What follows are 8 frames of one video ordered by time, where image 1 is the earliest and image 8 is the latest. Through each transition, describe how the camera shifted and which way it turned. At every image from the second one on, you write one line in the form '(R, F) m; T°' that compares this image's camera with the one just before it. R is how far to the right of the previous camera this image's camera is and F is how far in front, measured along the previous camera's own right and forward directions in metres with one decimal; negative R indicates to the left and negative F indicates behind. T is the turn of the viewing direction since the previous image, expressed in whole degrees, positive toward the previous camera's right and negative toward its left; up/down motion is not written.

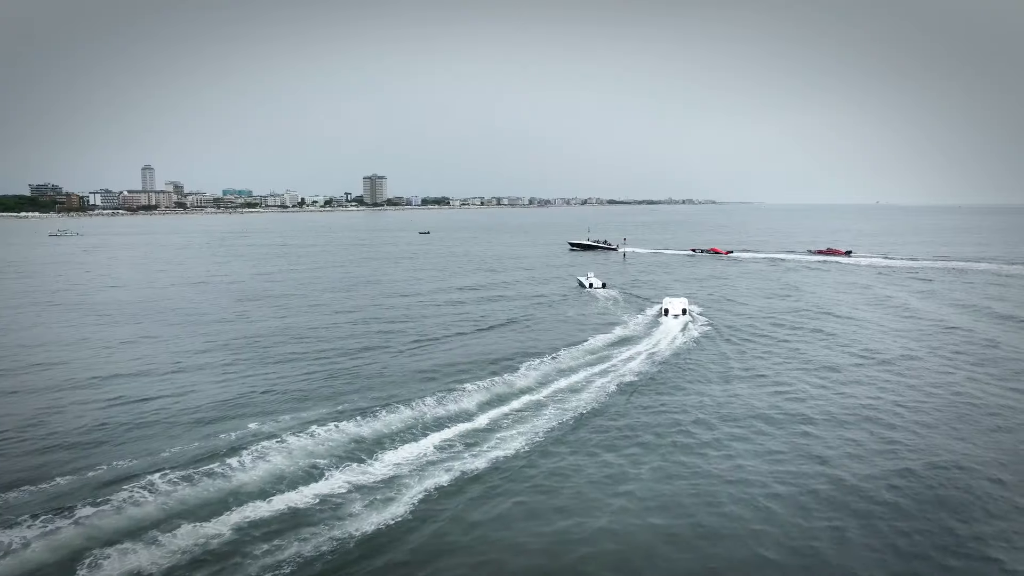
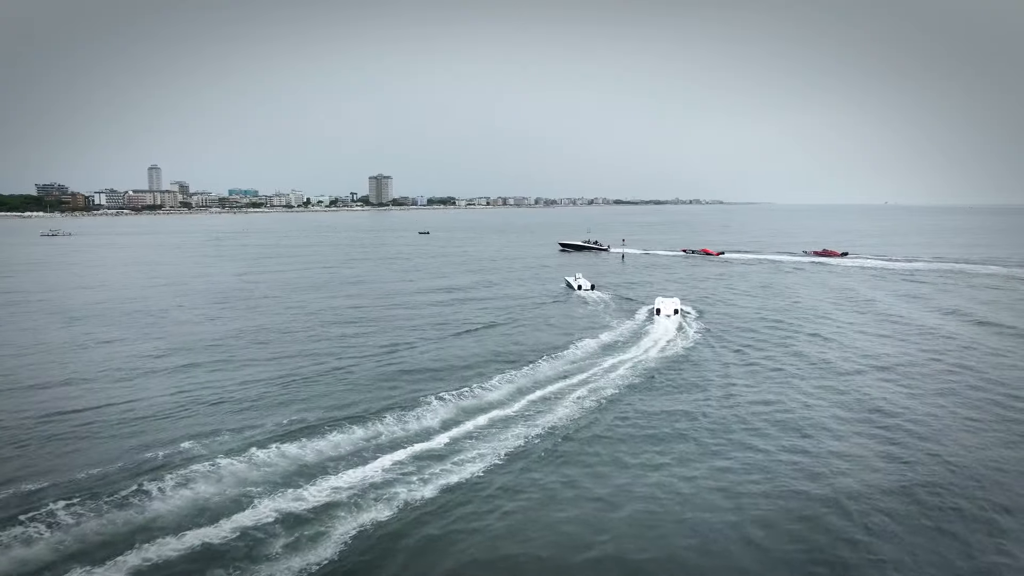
(+1.1, +1.2) m; -1°
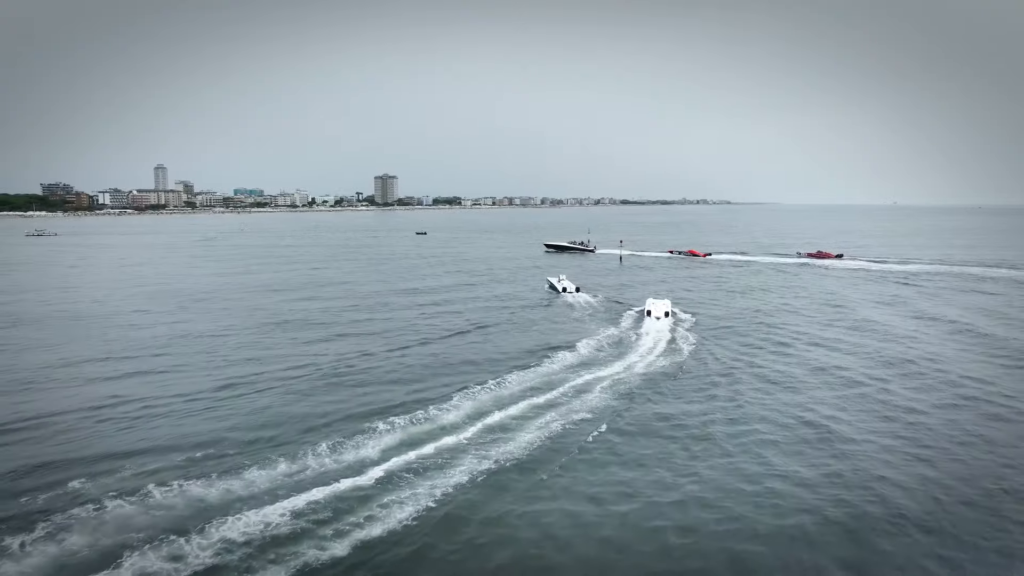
(+1.3, +1.9) m; -1°
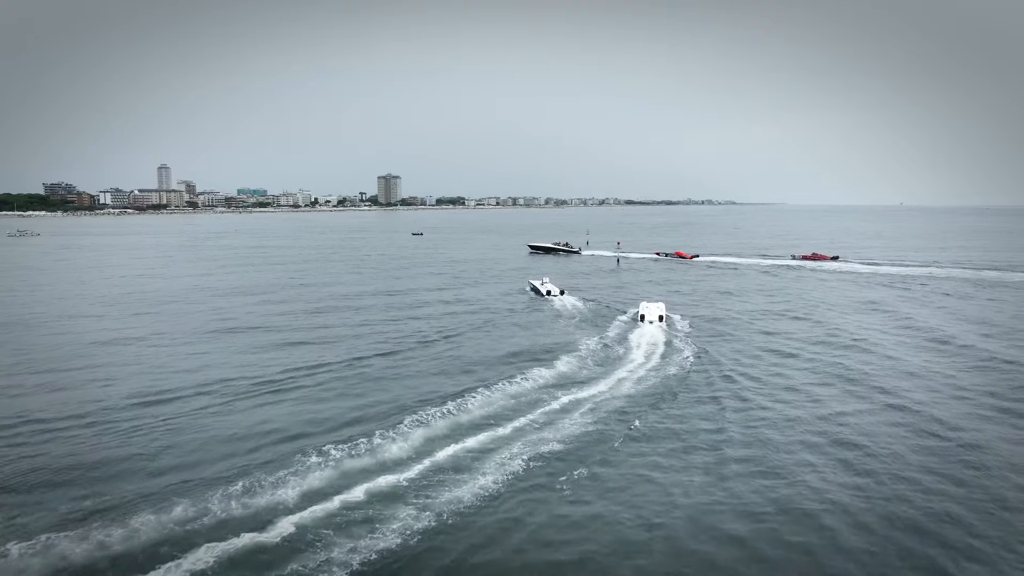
(+1.3, +1.8) m; 0°
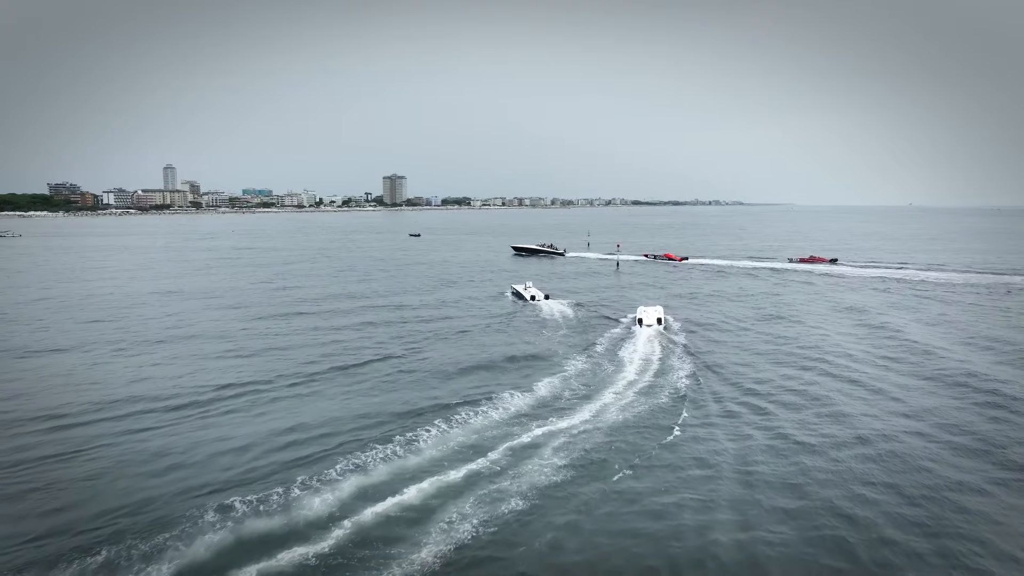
(+1.3, +1.8) m; -1°
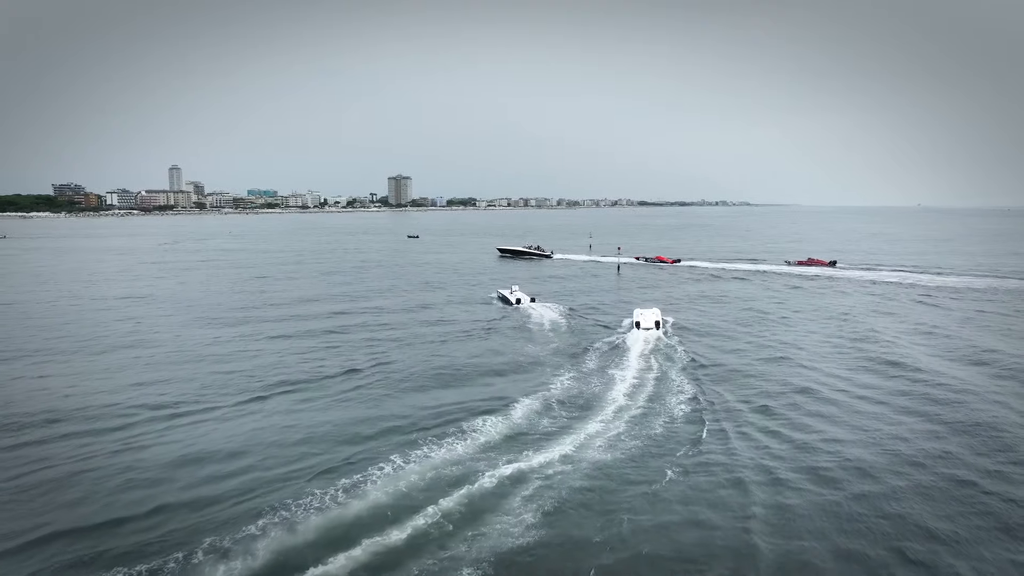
(+1.1, +1.9) m; 0°
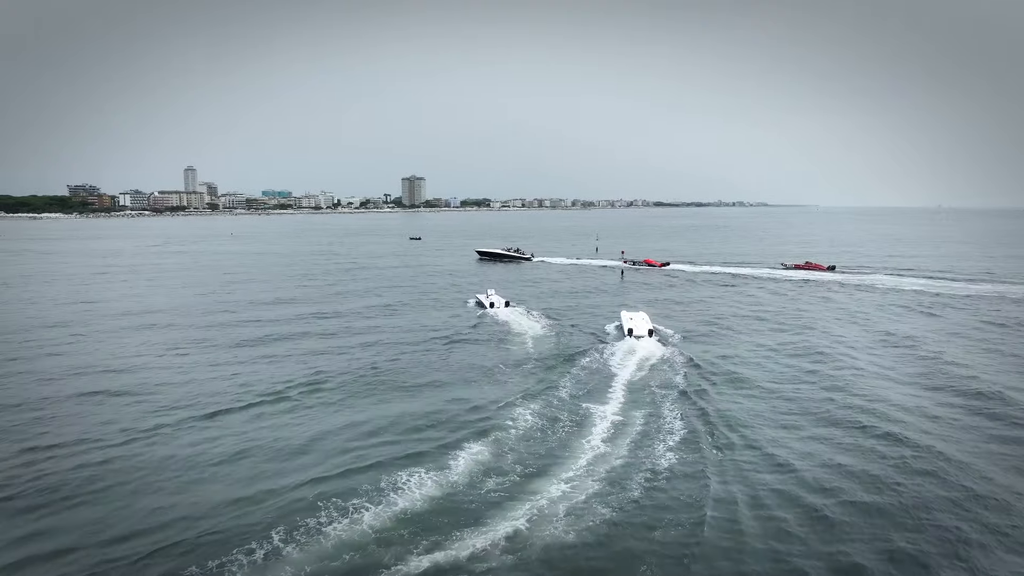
(+1.9, +3.5) m; -1°
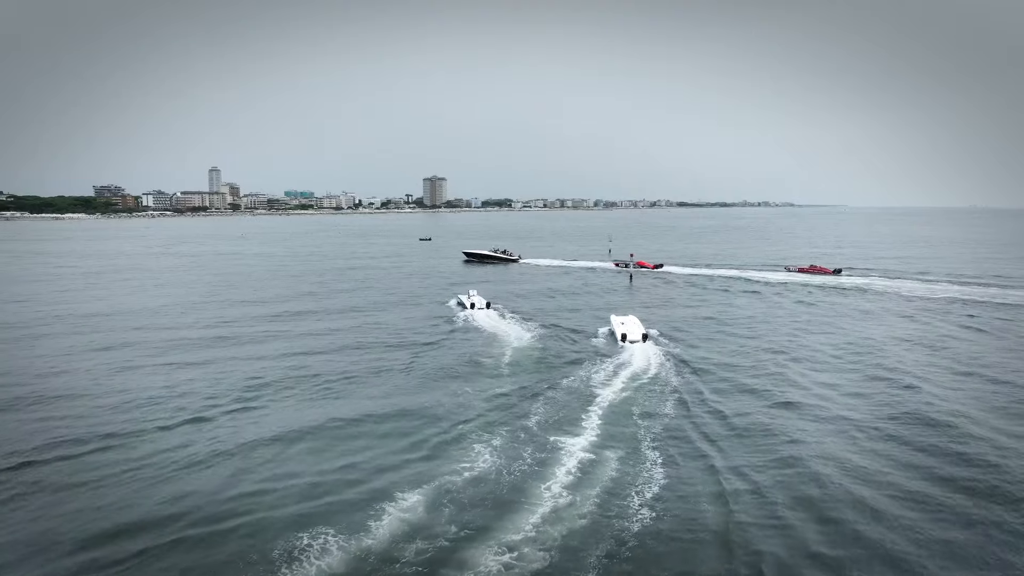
(+2.0, +3.3) m; -2°
